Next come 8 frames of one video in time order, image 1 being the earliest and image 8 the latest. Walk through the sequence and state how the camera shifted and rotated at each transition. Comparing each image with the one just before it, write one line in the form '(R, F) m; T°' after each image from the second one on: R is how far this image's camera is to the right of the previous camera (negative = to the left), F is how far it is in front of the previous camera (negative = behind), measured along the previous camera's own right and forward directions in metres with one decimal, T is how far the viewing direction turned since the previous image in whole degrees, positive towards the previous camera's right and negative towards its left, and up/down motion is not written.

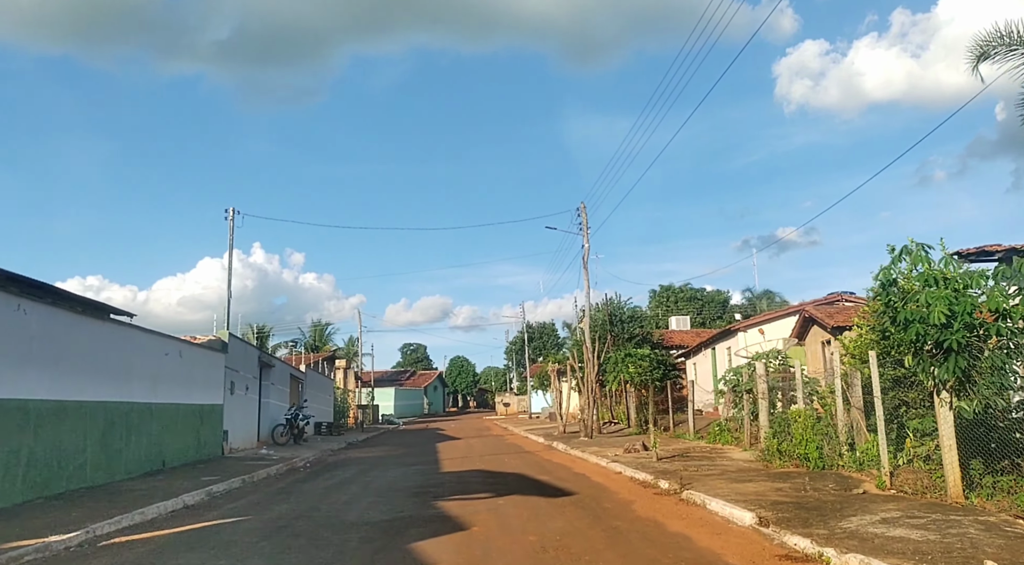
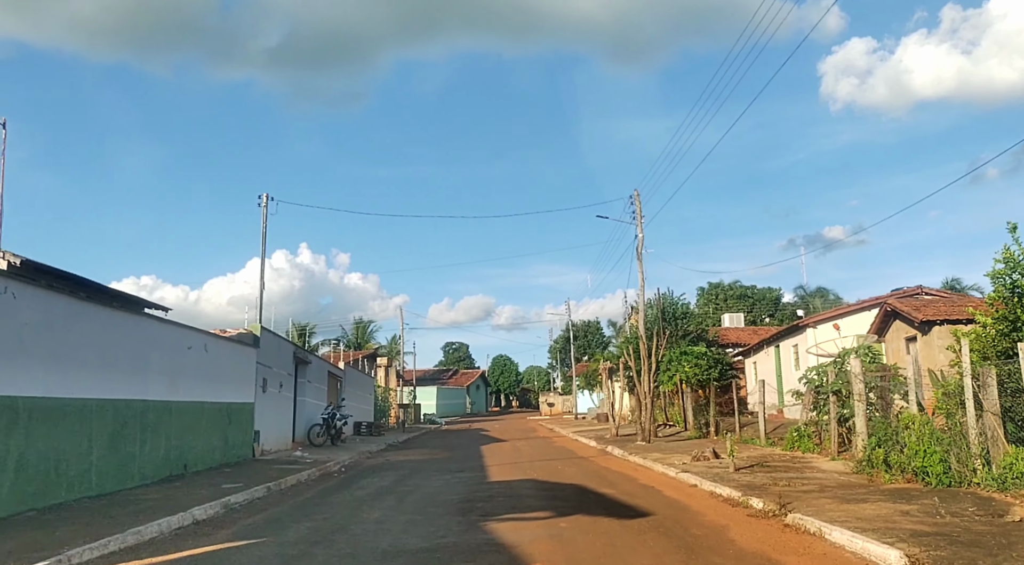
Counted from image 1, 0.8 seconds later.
(-0.2, +1.8) m; -3°
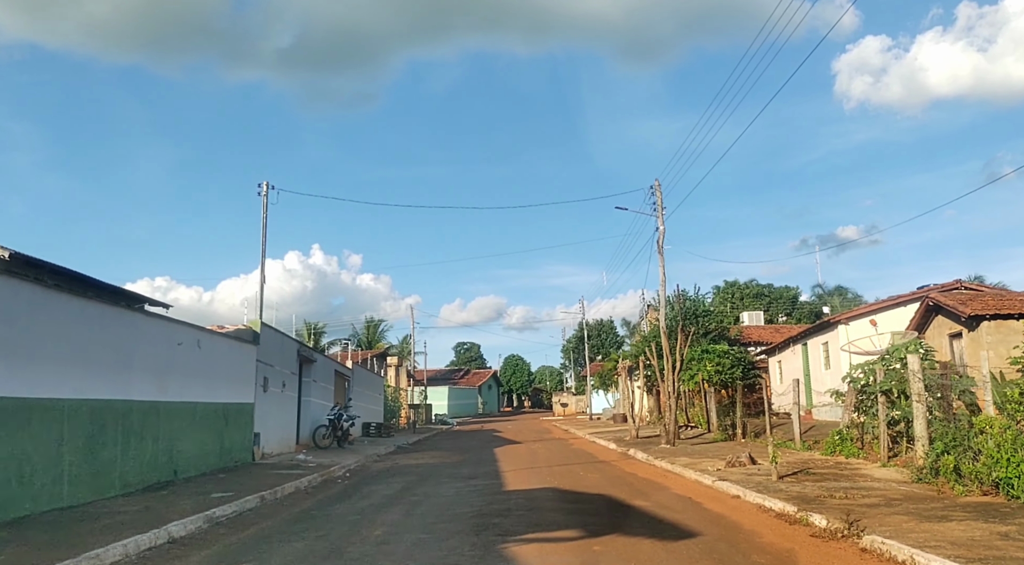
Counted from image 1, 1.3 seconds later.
(-0.1, +1.3) m; -1°
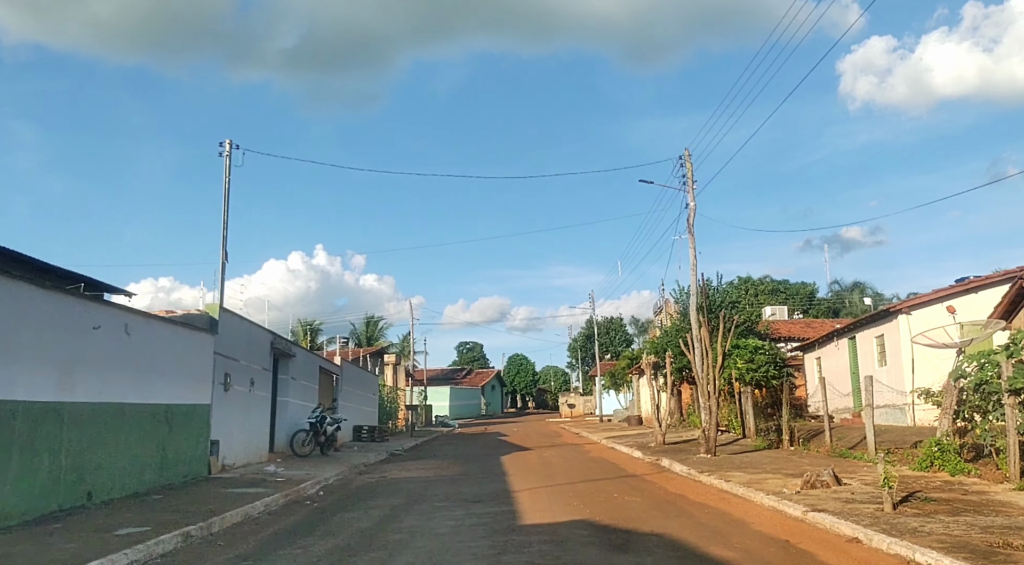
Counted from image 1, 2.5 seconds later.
(-0.2, +3.4) m; 0°
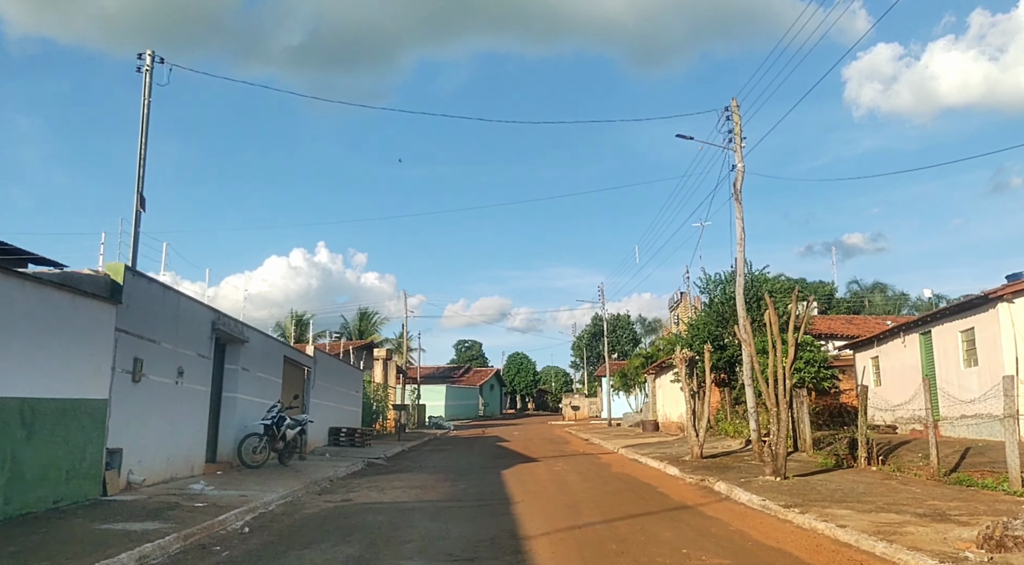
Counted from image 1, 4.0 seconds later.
(-0.1, +4.3) m; 0°
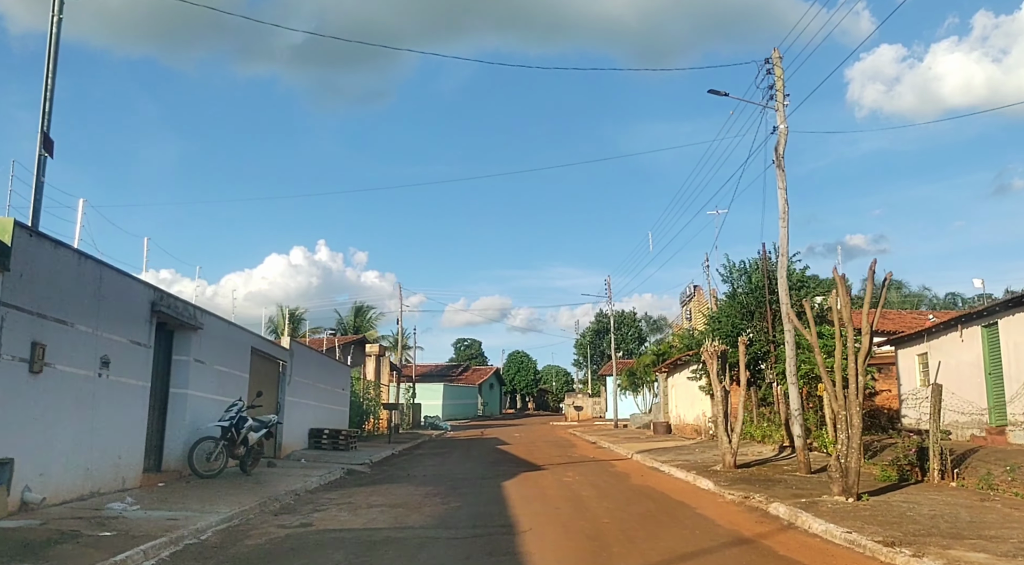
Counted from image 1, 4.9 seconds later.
(-0.1, +2.7) m; 0°
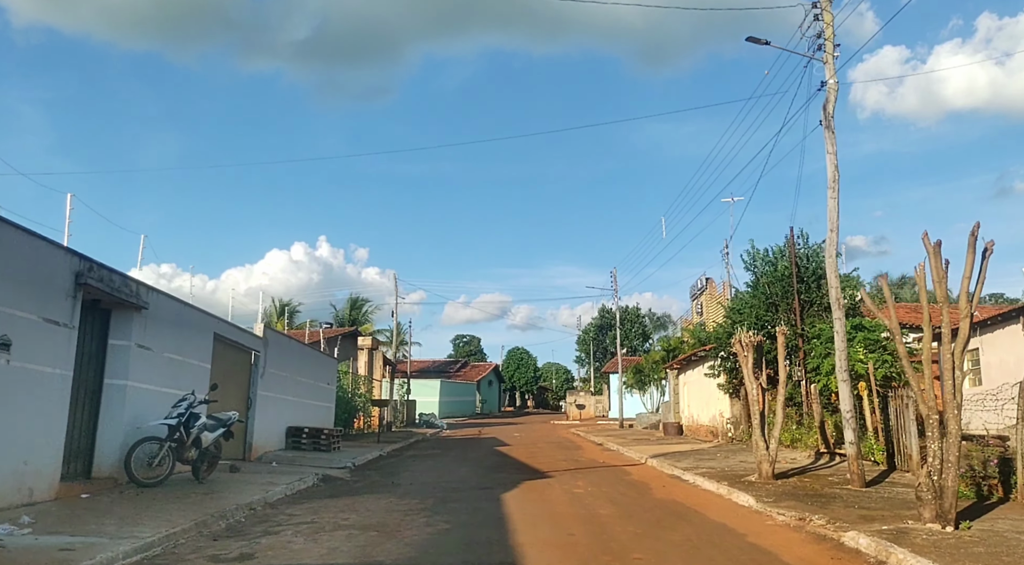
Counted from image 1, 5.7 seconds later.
(0.0, +2.3) m; 0°
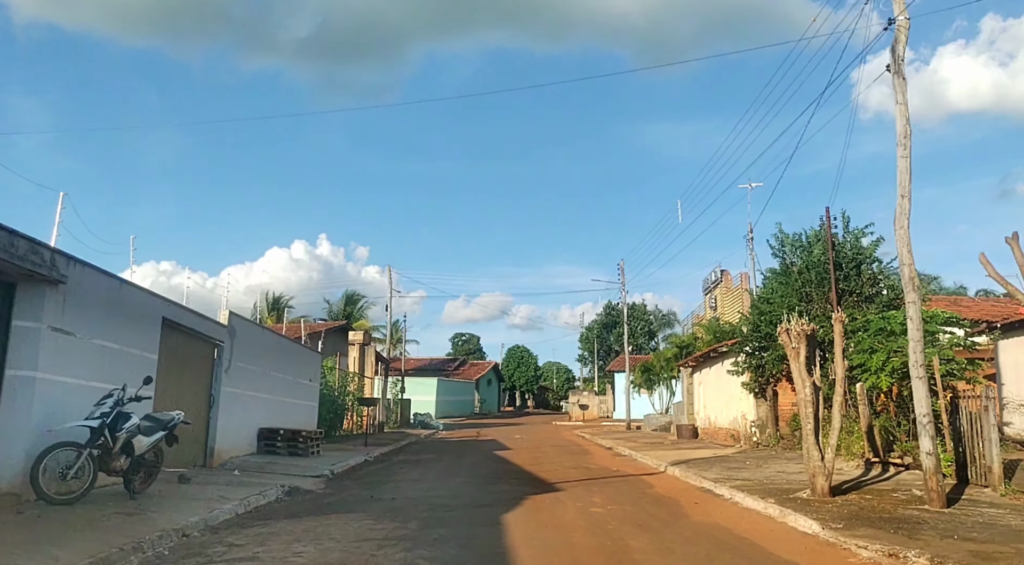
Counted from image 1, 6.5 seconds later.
(-0.1, +2.4) m; 0°
